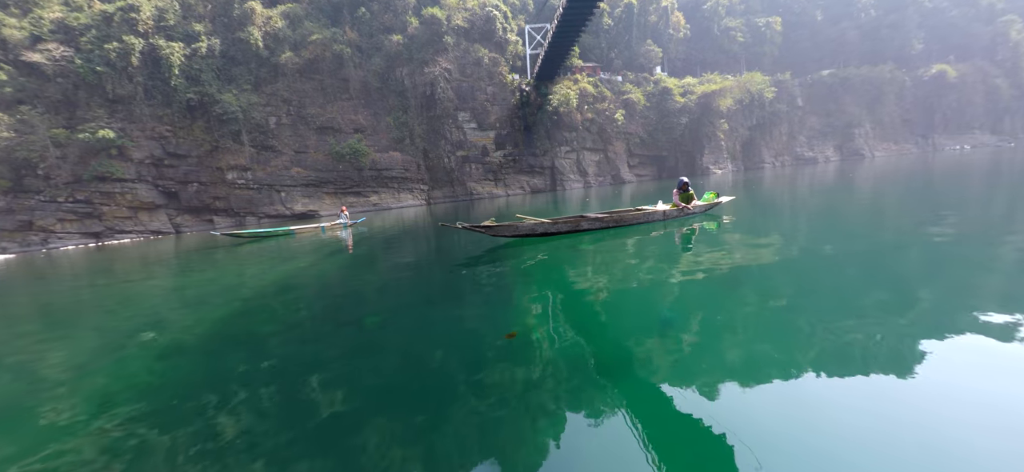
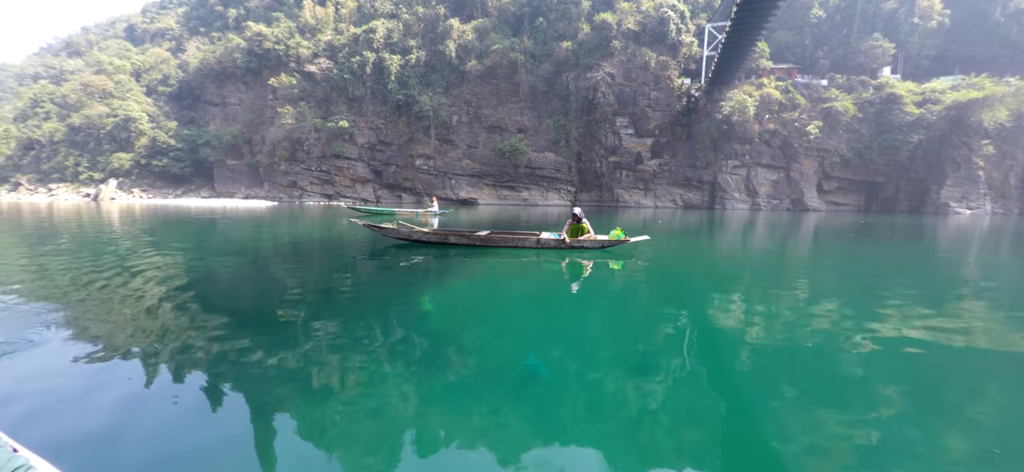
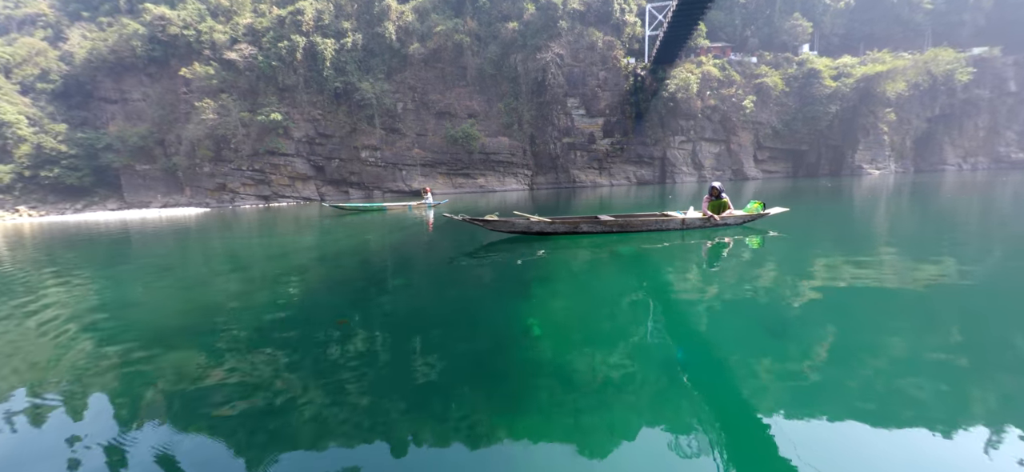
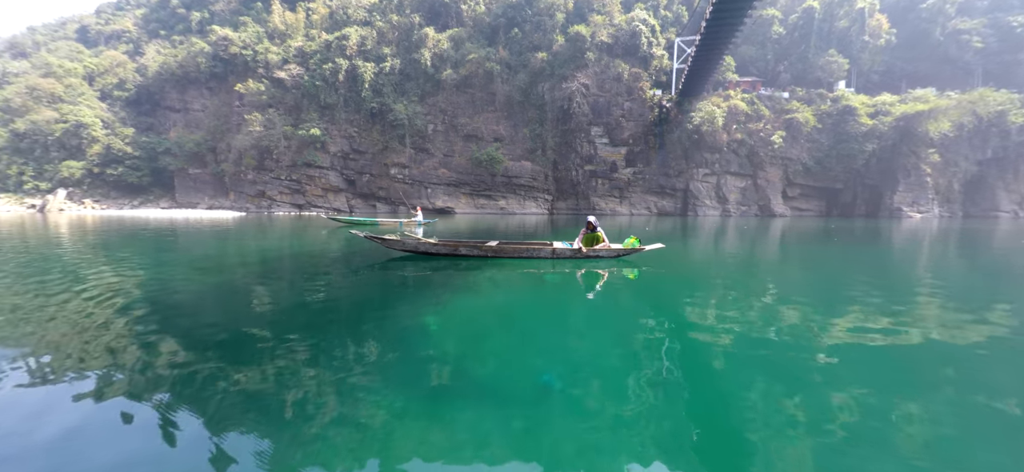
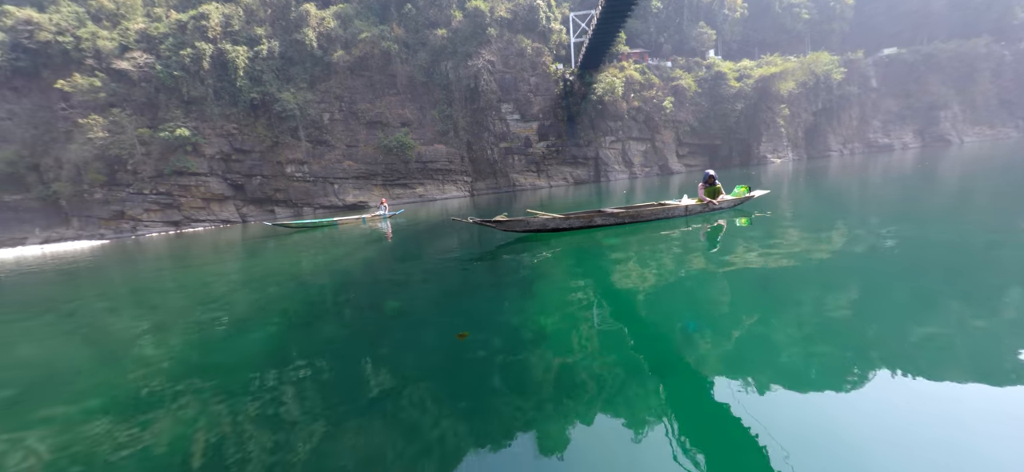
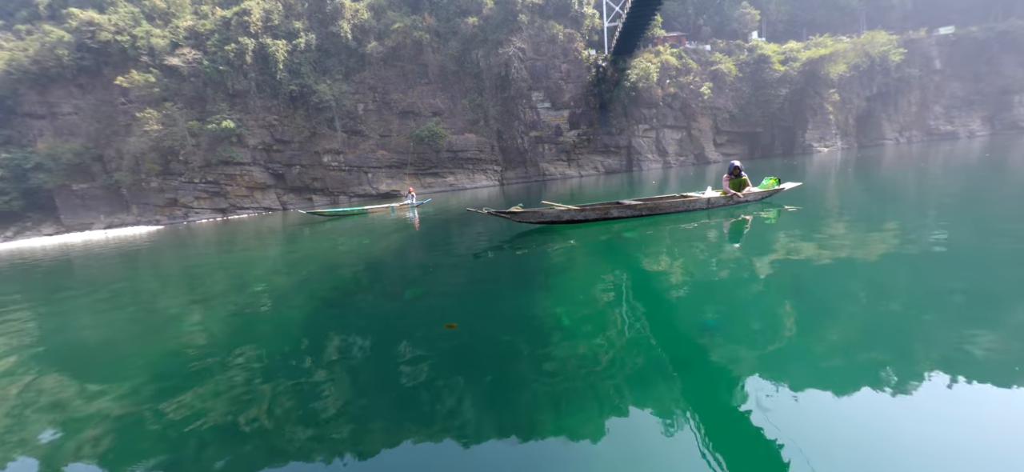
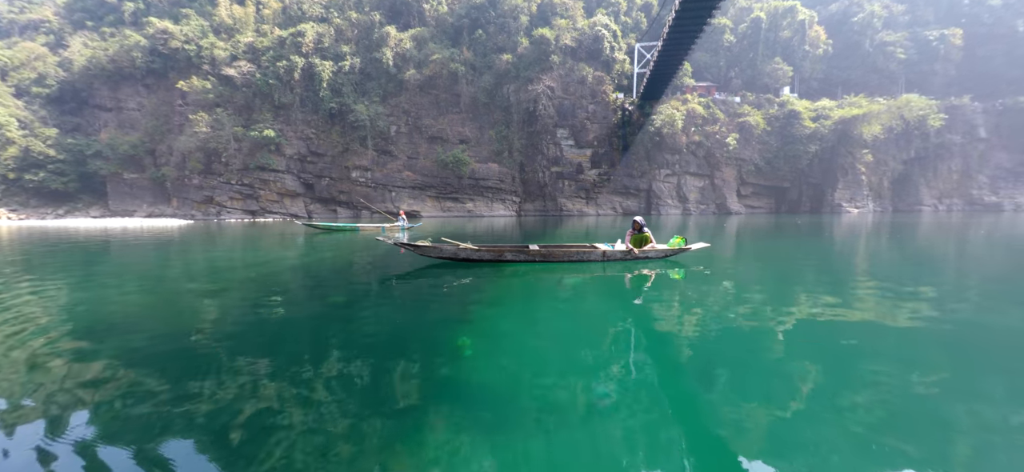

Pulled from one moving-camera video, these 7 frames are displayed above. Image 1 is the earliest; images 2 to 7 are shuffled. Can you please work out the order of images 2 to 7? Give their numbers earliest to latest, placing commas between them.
5, 6, 3, 7, 4, 2
